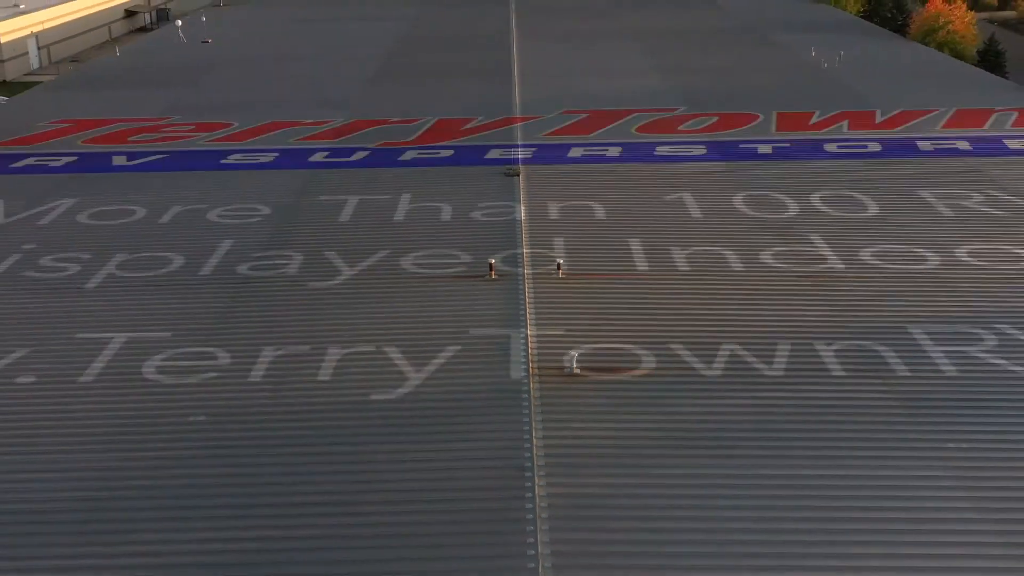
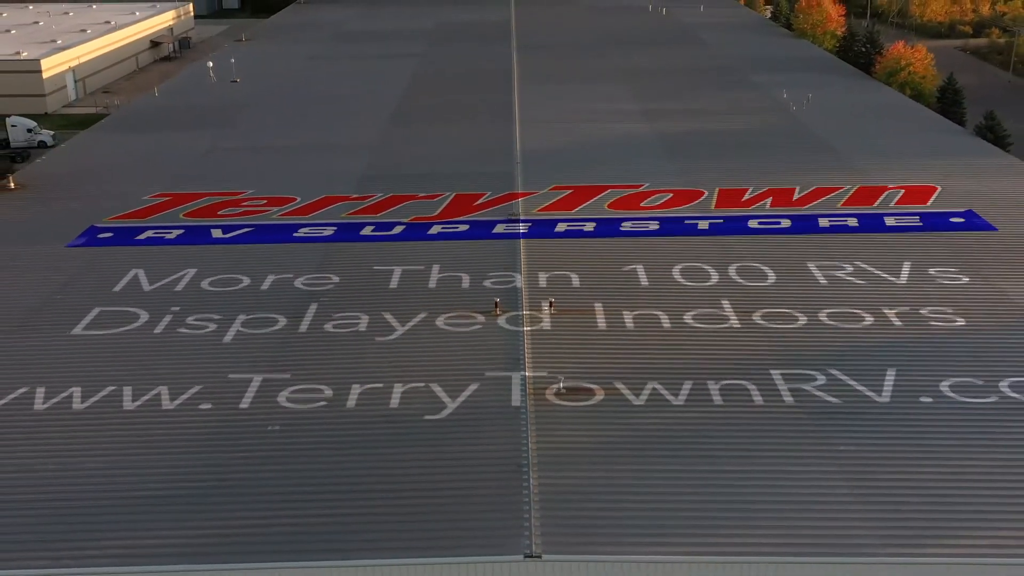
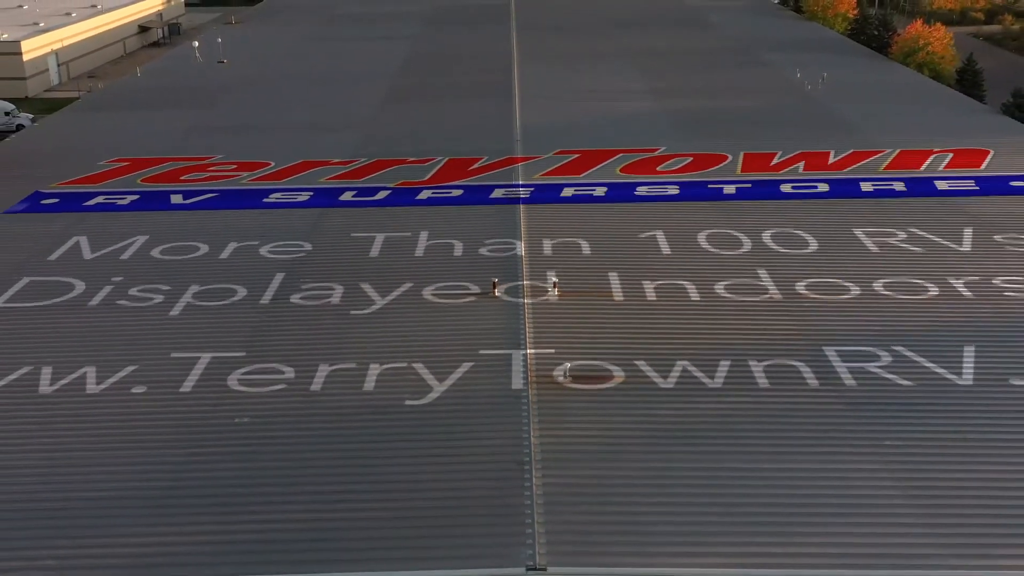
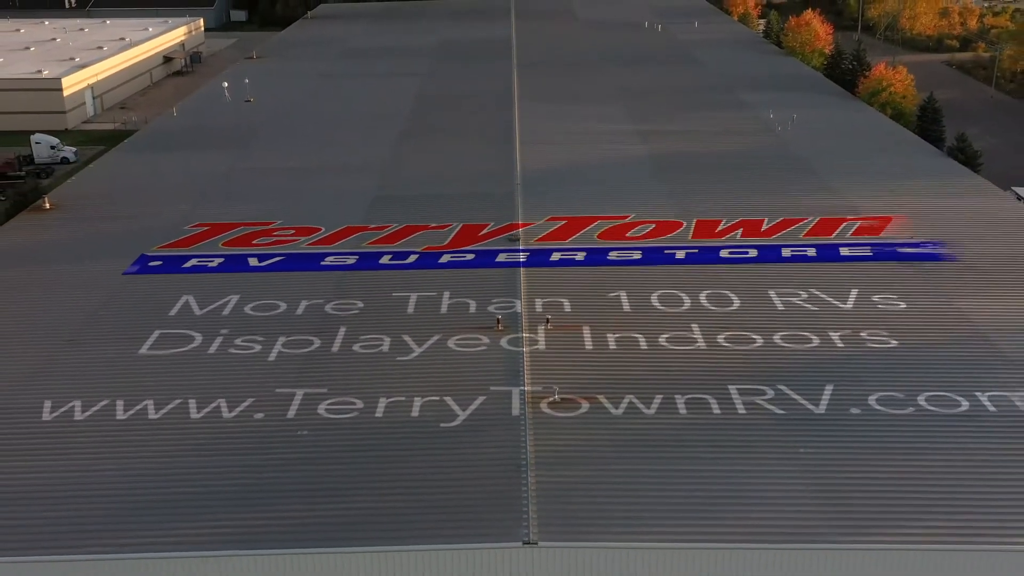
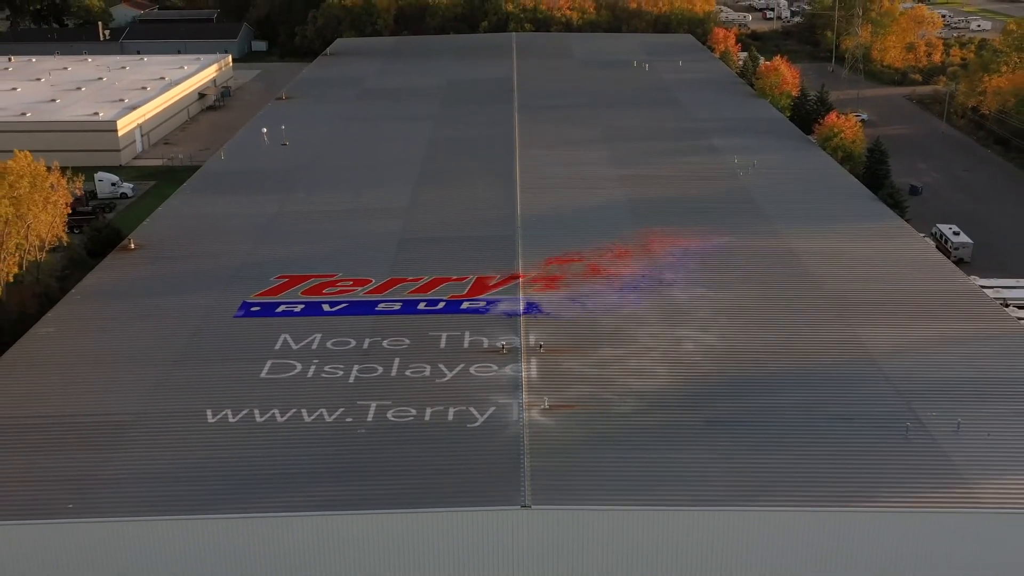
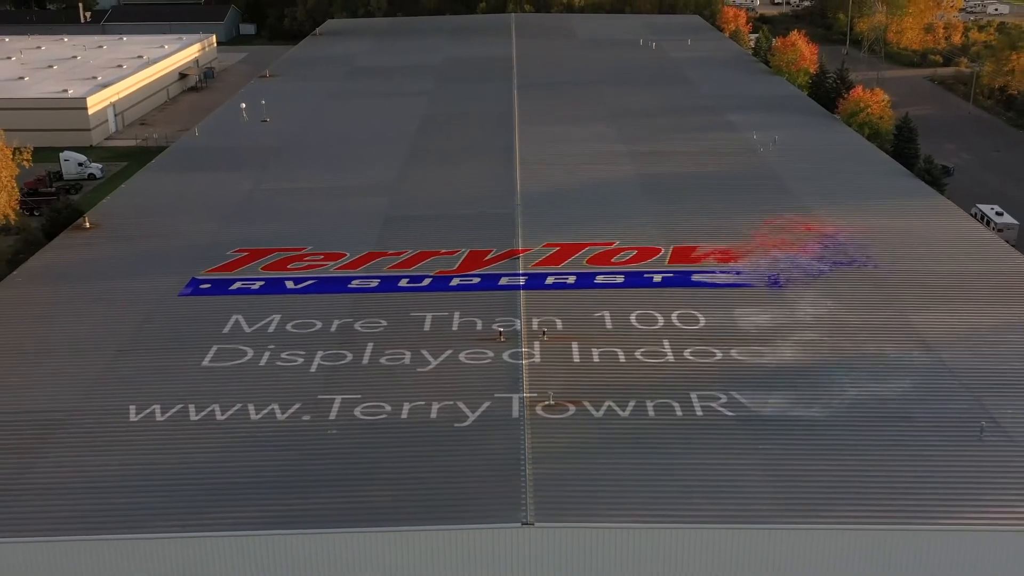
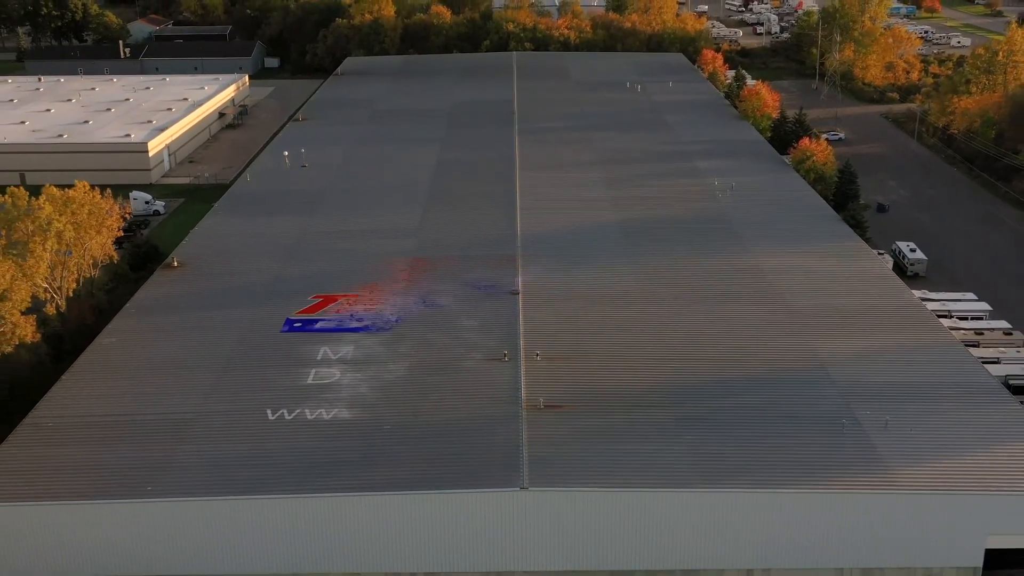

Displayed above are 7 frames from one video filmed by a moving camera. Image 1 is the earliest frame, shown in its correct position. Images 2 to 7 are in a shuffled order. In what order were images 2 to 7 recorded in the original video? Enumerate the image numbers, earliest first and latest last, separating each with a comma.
3, 2, 4, 6, 5, 7
